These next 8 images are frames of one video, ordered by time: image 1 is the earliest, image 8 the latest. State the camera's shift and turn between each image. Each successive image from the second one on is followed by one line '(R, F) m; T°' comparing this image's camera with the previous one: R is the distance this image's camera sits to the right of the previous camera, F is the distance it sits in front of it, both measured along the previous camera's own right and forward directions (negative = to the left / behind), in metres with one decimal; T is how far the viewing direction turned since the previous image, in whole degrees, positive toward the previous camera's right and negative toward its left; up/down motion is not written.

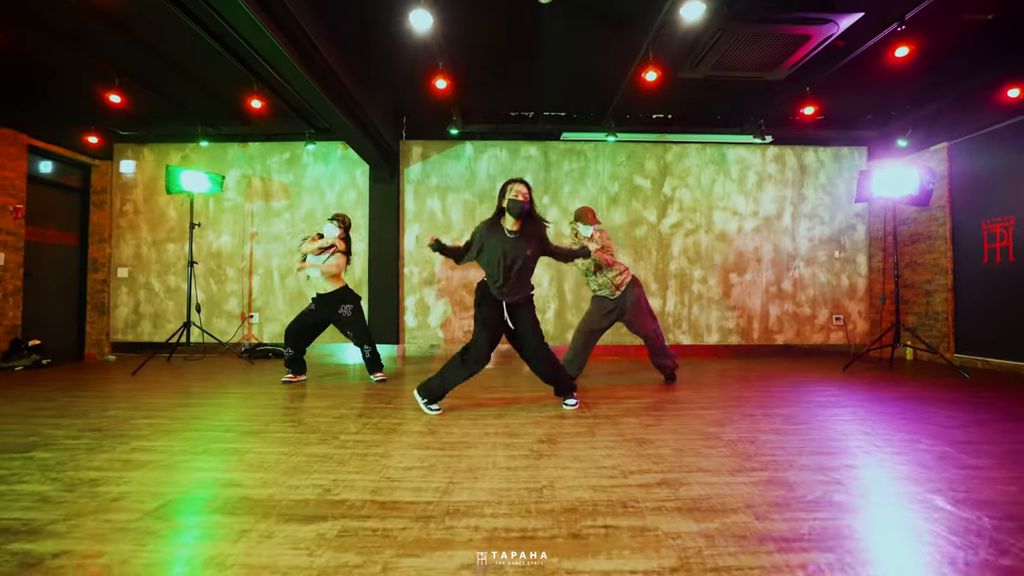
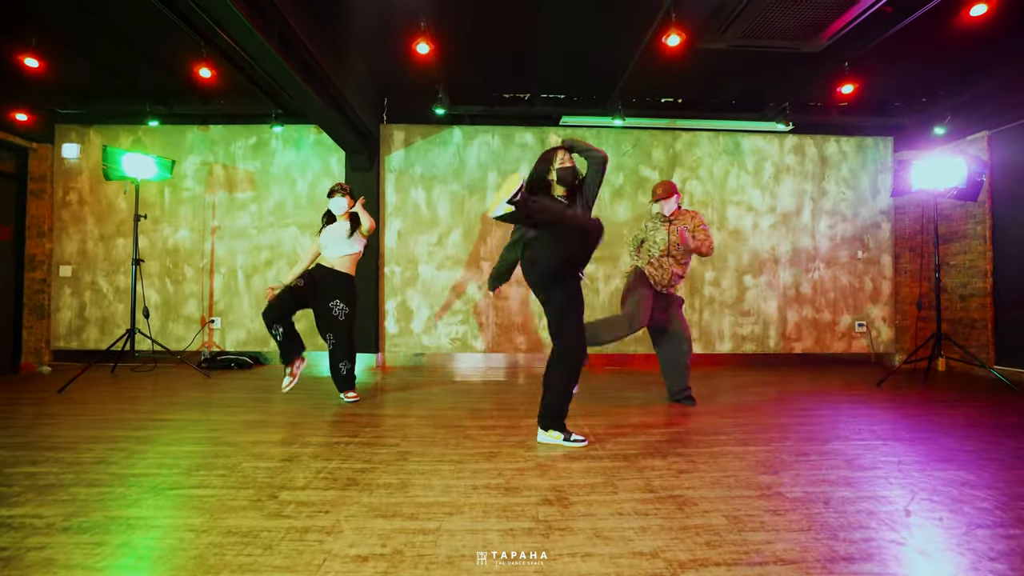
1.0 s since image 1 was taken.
(0.0, +0.6) m; +1°
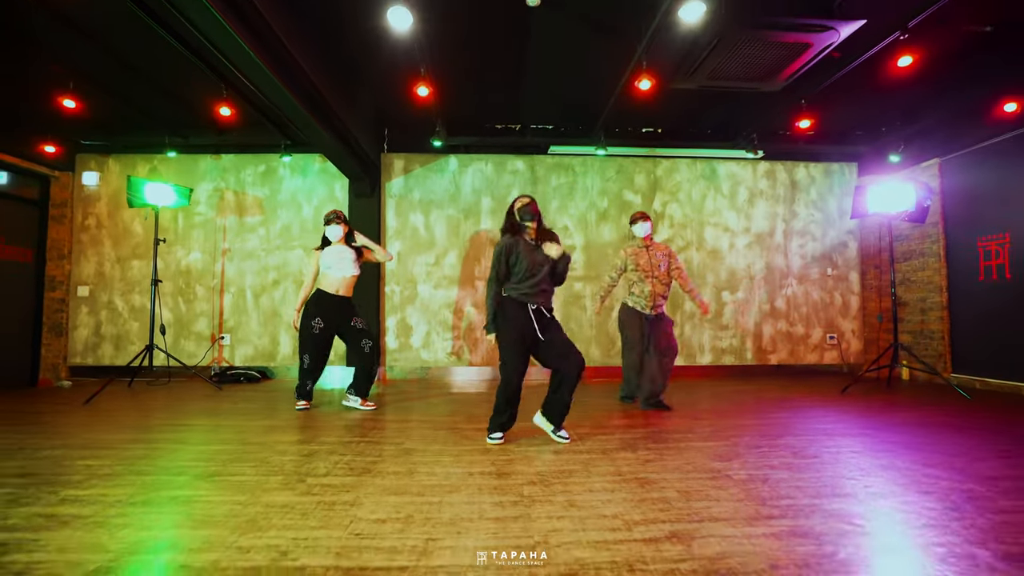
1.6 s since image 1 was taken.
(0.0, -0.4) m; +1°
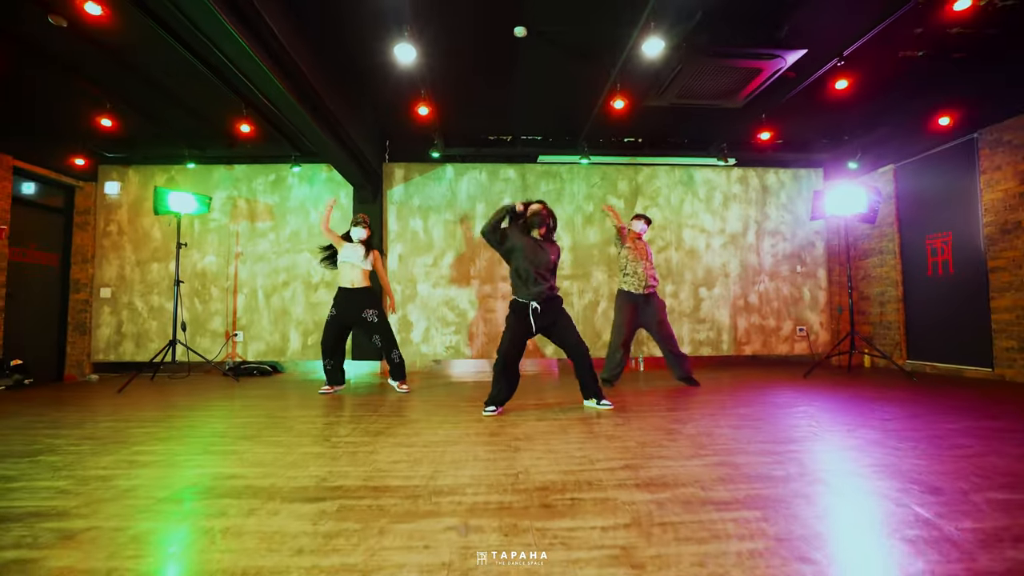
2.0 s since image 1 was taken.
(0.0, -0.5) m; 0°
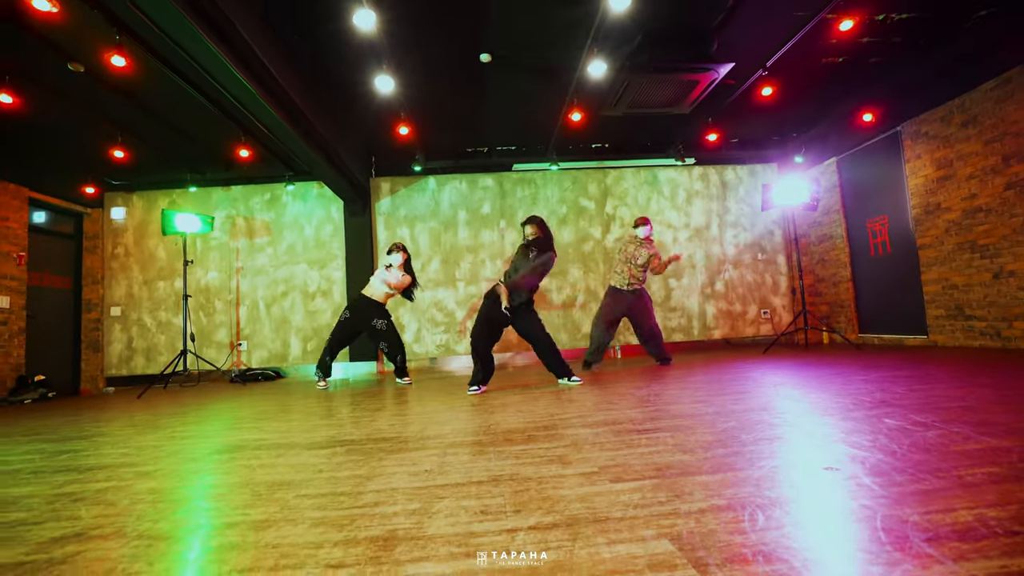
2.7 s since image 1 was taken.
(+0.1, -0.5) m; +1°
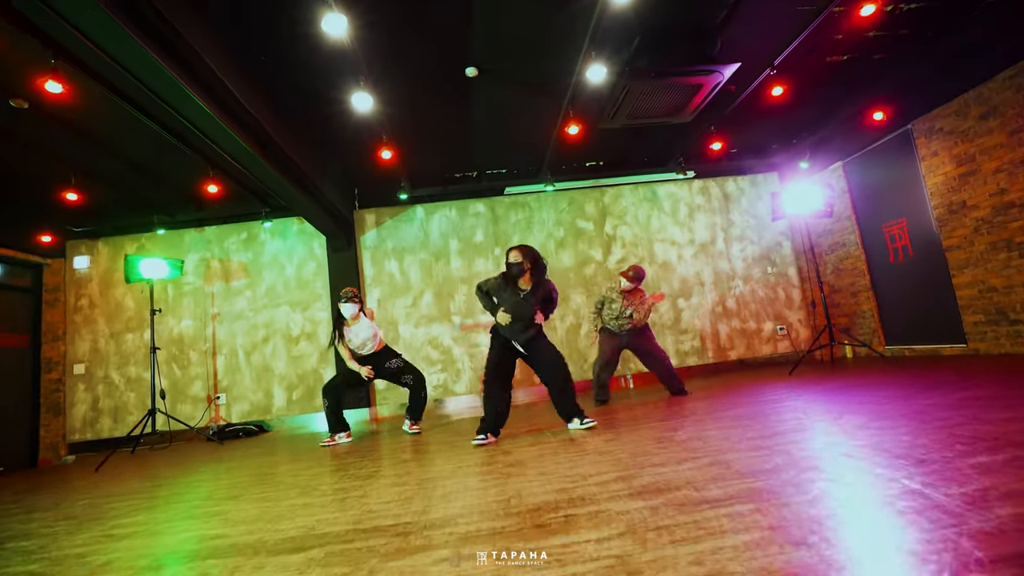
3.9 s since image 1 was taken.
(-0.1, +0.4) m; +1°
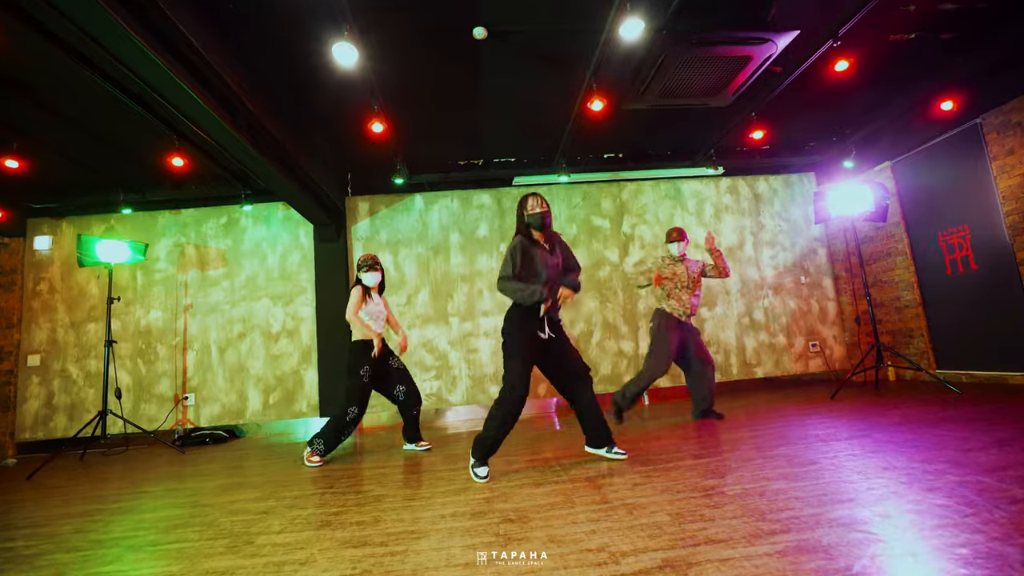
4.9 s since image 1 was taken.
(0.0, +0.6) m; 0°
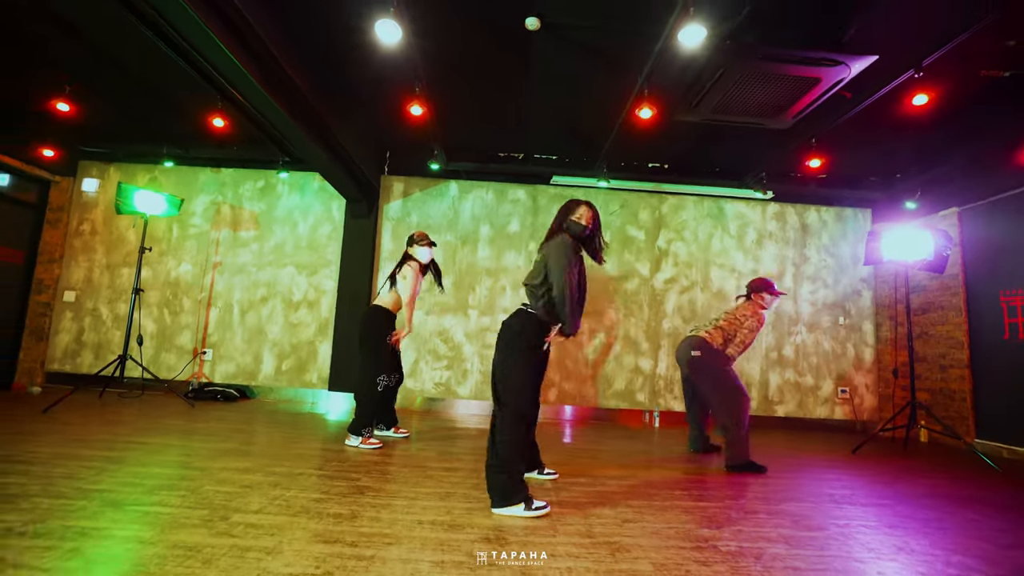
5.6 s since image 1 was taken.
(+0.1, +0.1) m; -3°
